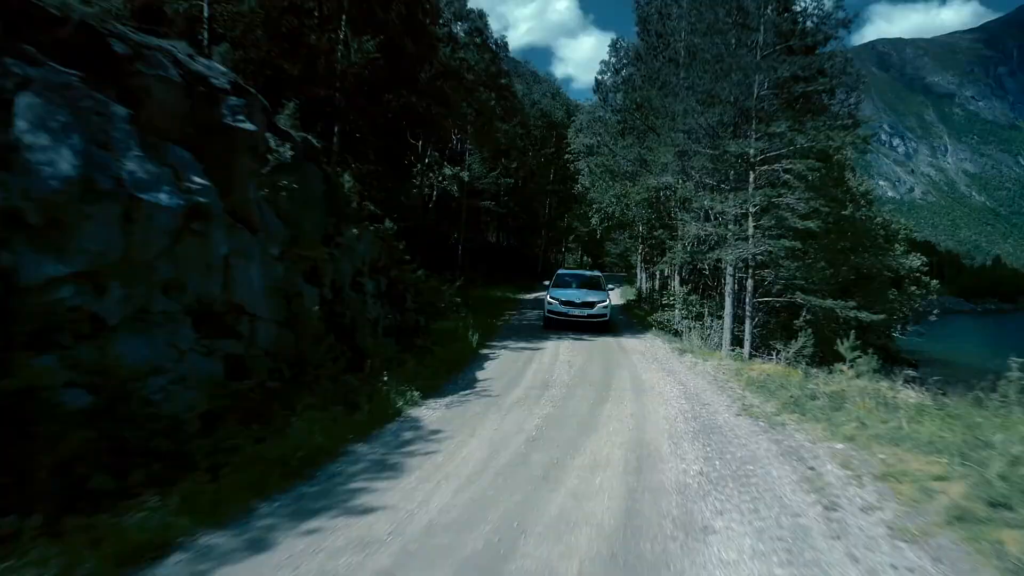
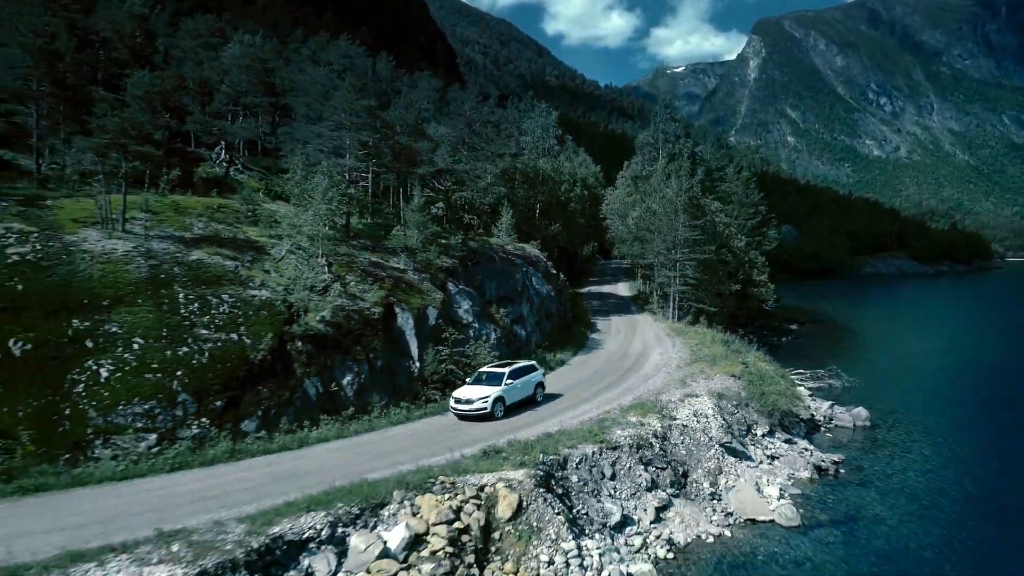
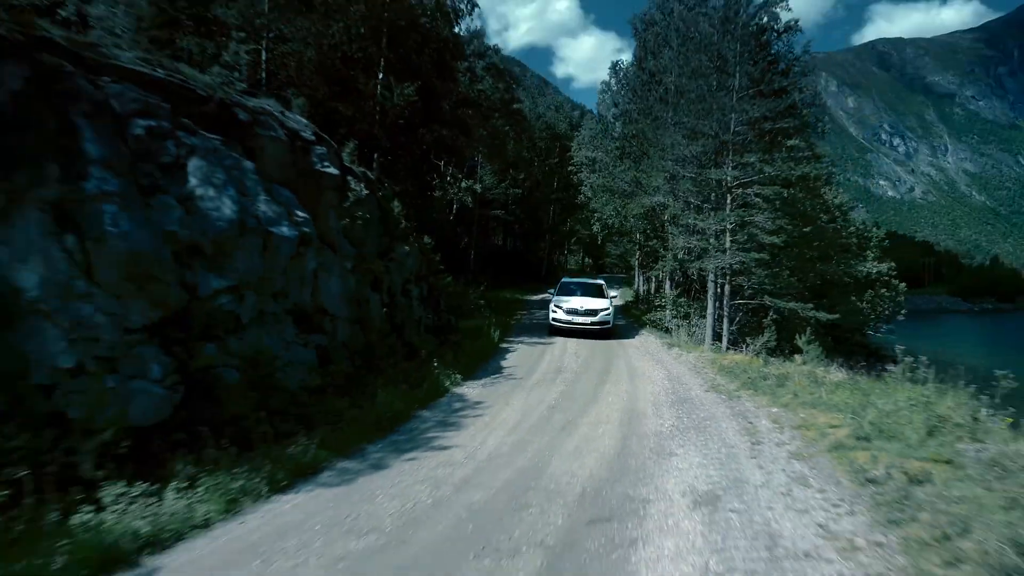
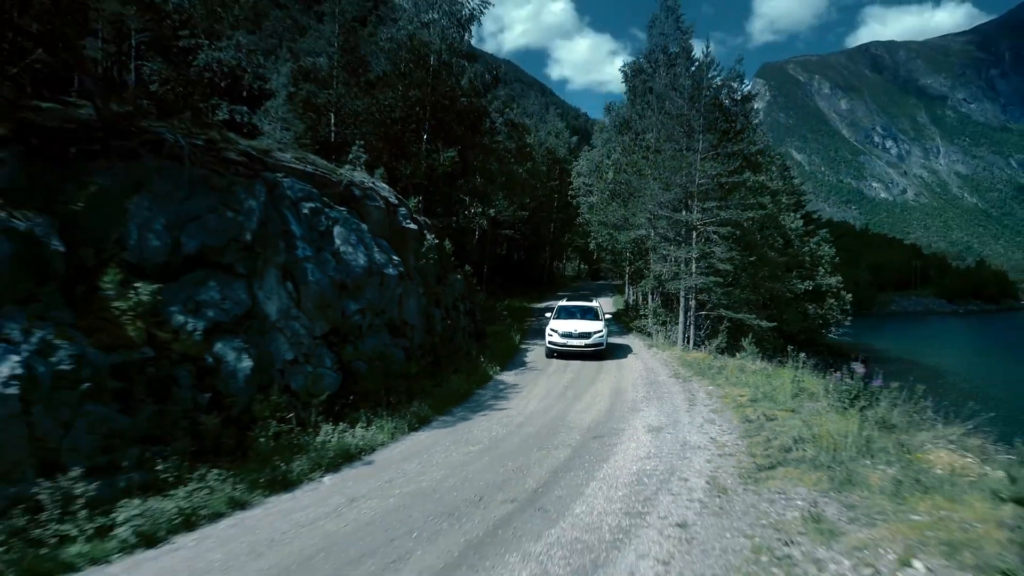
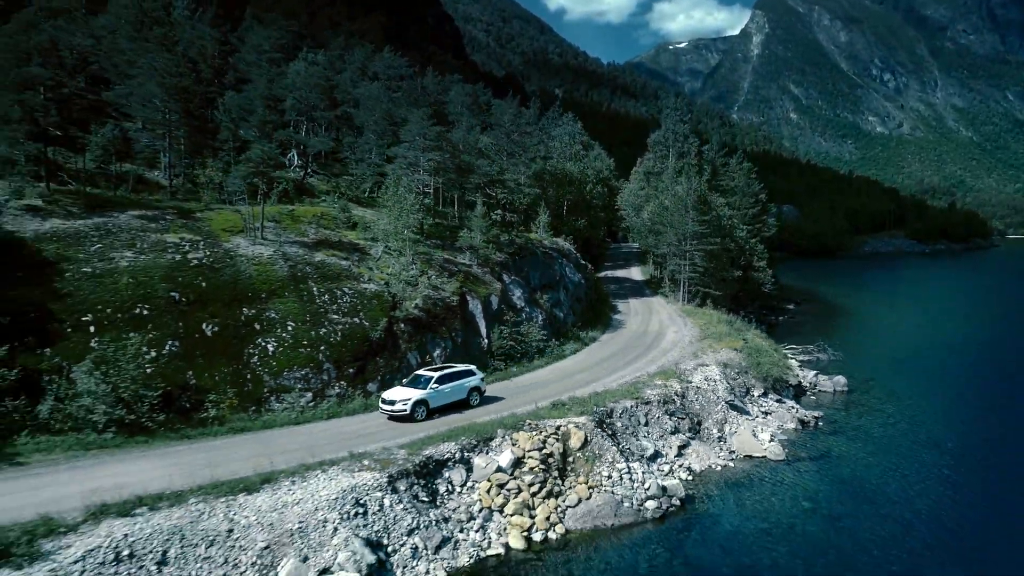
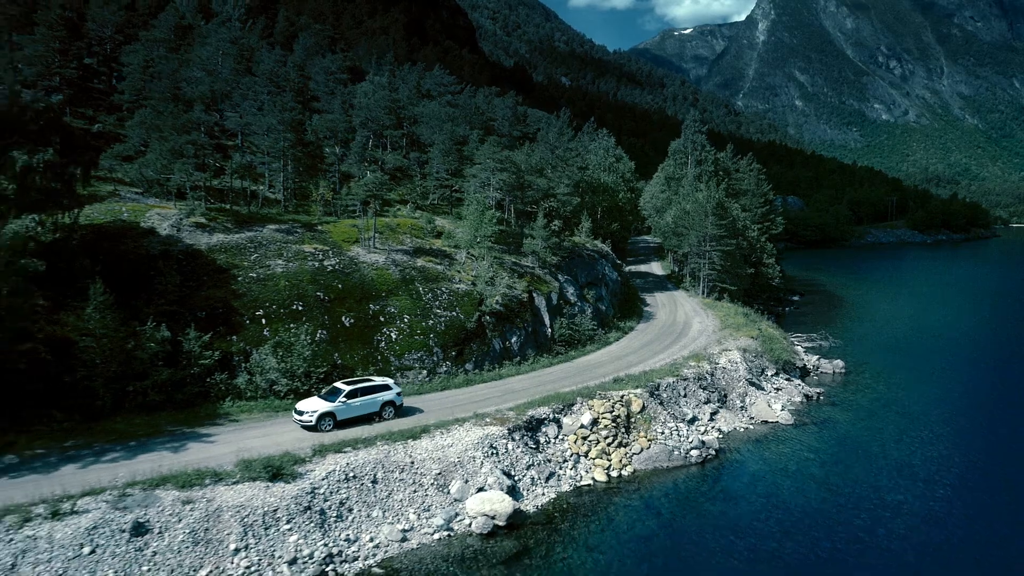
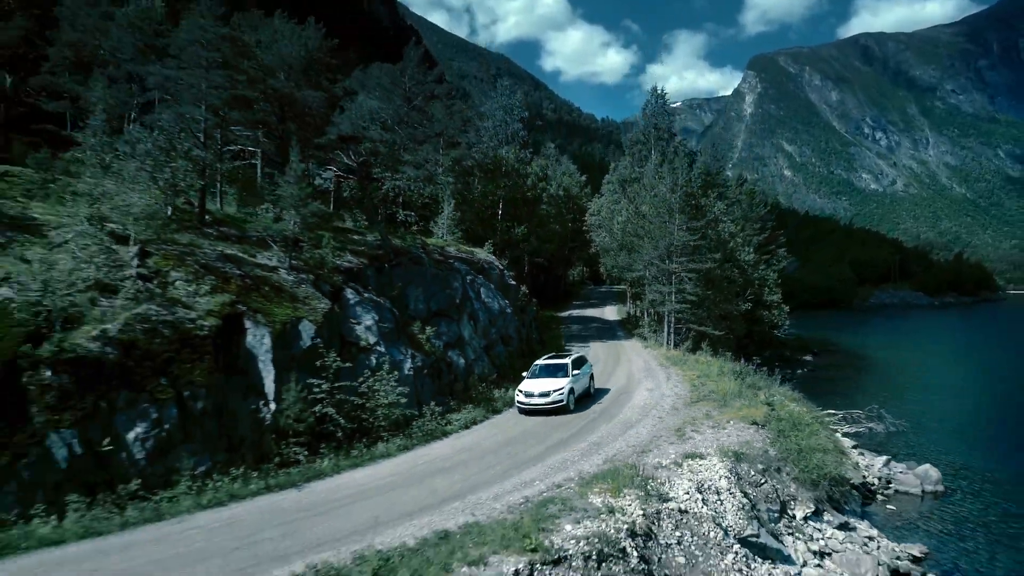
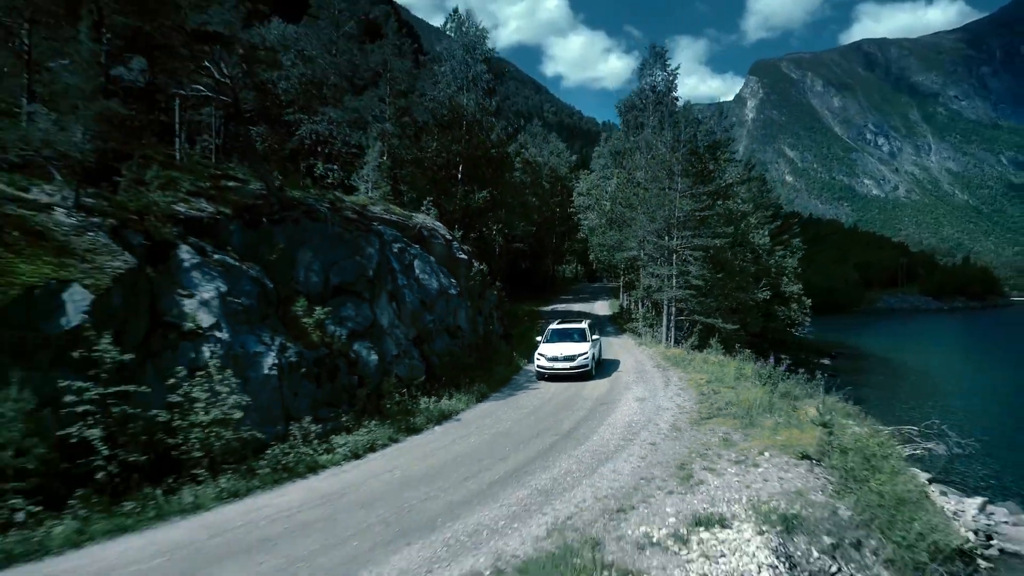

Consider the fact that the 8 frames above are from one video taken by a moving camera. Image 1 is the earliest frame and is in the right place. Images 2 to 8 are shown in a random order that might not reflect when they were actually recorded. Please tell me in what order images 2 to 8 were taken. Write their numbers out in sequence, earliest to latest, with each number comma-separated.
3, 4, 8, 7, 2, 5, 6
